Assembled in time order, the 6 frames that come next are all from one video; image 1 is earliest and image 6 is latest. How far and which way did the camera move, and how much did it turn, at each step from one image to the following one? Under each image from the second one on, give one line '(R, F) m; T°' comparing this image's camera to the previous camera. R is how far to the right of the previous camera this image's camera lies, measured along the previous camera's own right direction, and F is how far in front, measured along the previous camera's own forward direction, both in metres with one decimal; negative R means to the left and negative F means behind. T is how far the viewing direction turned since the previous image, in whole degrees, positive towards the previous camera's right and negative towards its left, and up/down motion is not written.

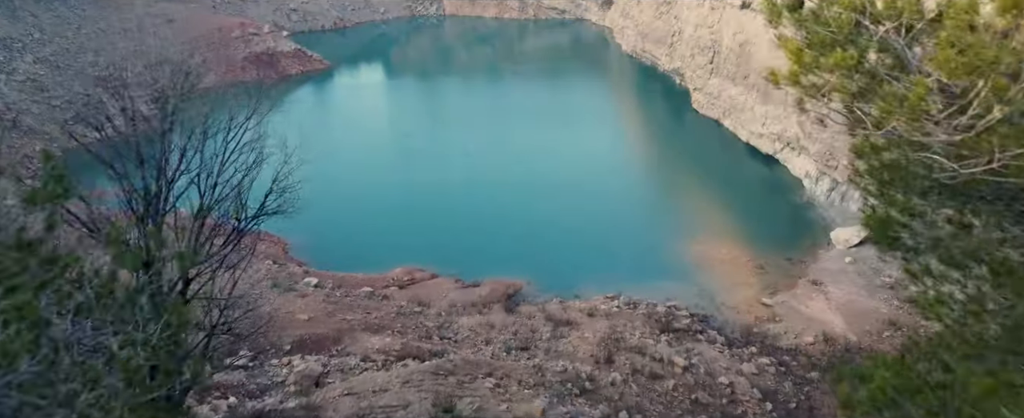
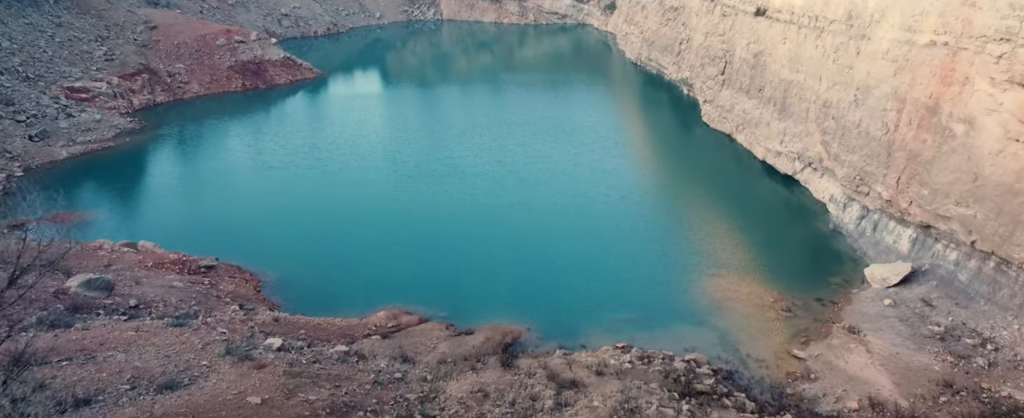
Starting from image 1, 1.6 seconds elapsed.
(+0.1, +2.6) m; 0°
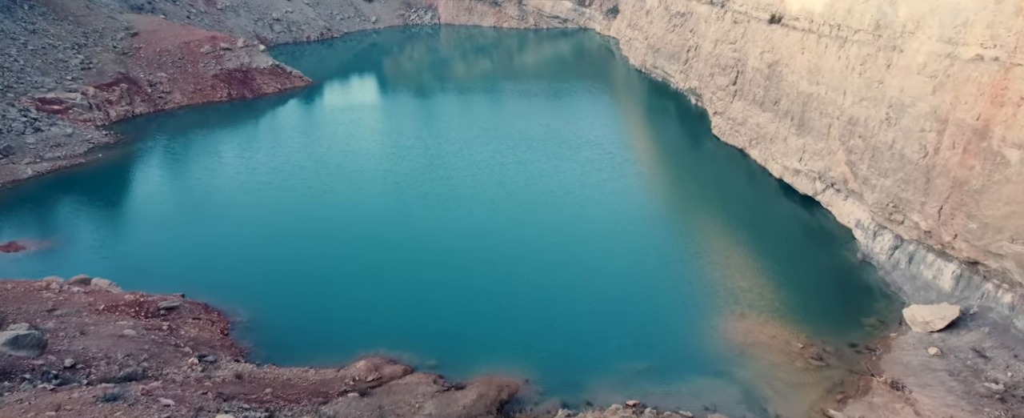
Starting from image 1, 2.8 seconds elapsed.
(+0.1, +2.4) m; 0°
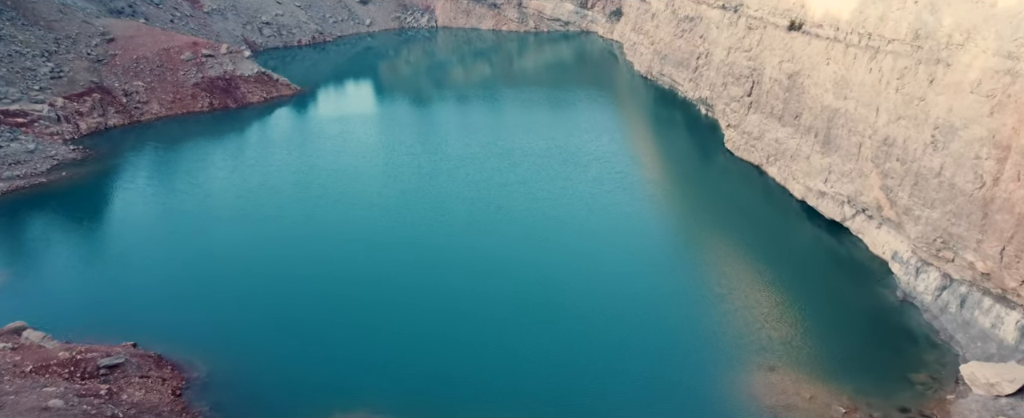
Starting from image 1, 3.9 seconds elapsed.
(+0.1, +2.8) m; 0°
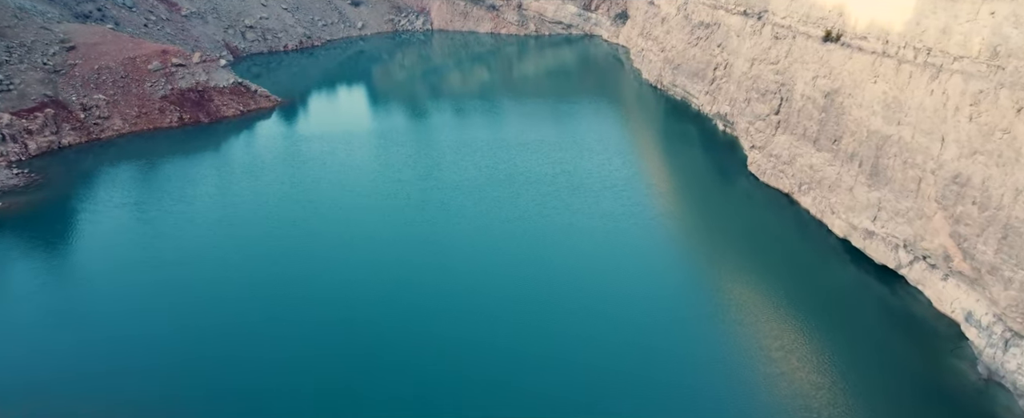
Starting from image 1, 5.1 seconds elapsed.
(0.0, +4.1) m; 0°
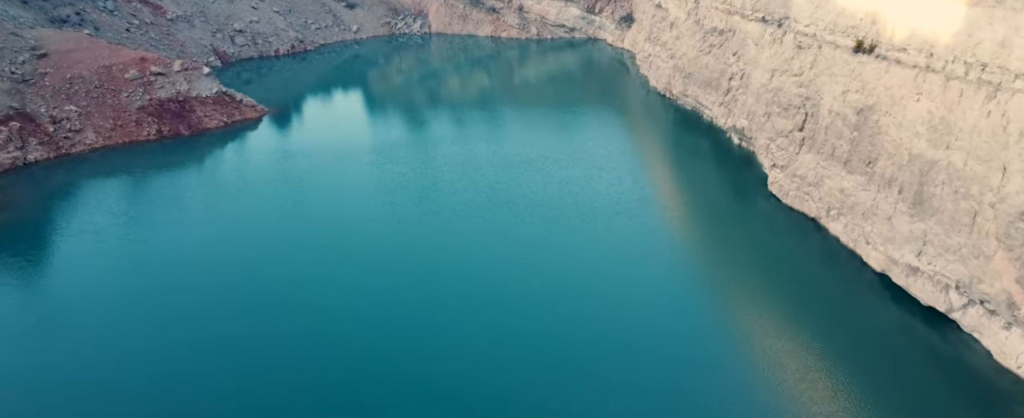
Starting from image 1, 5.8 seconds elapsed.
(-0.1, +2.7) m; 0°
